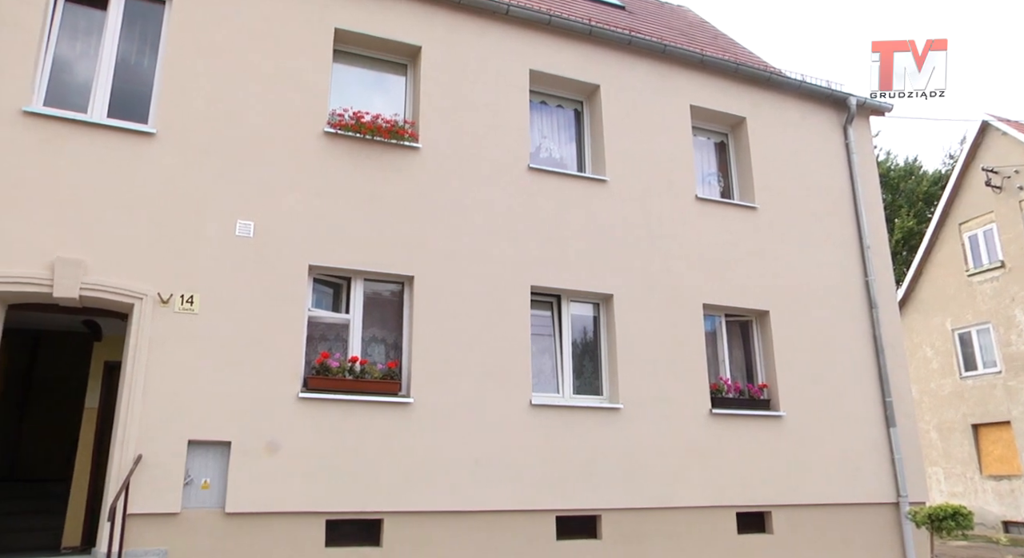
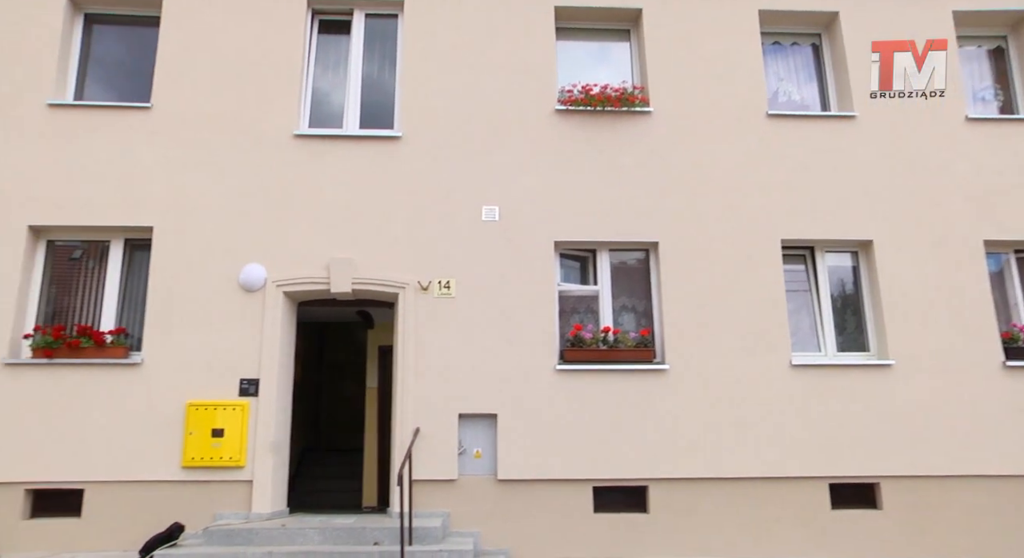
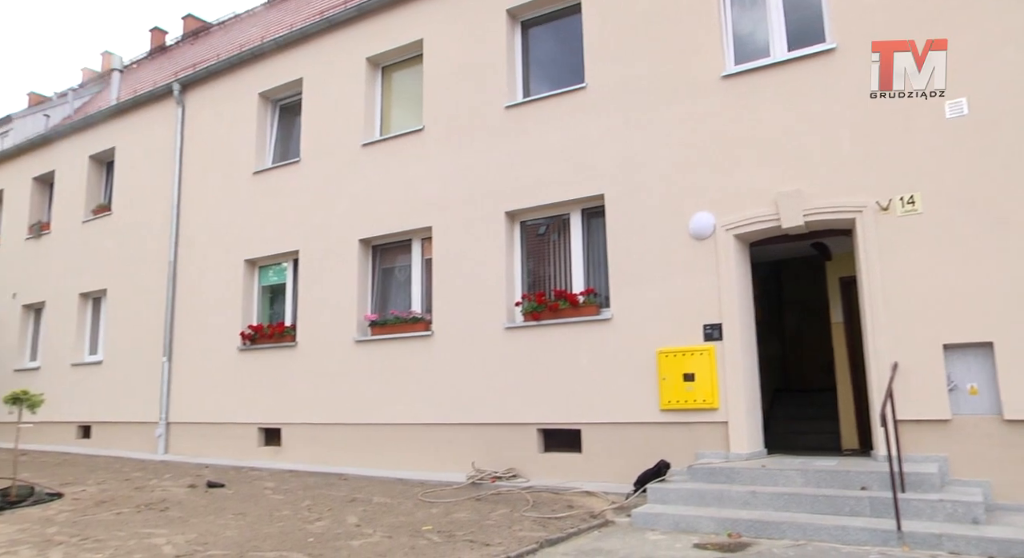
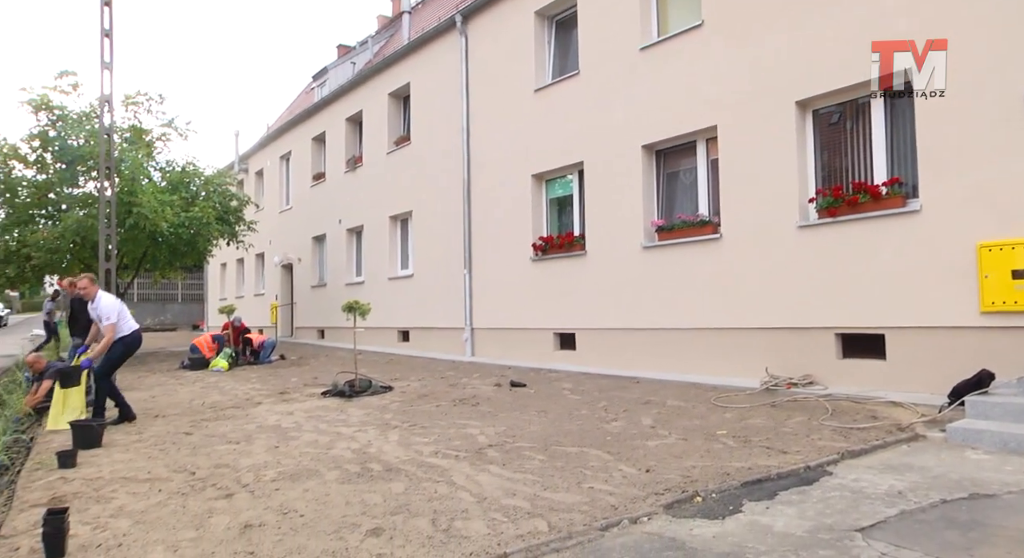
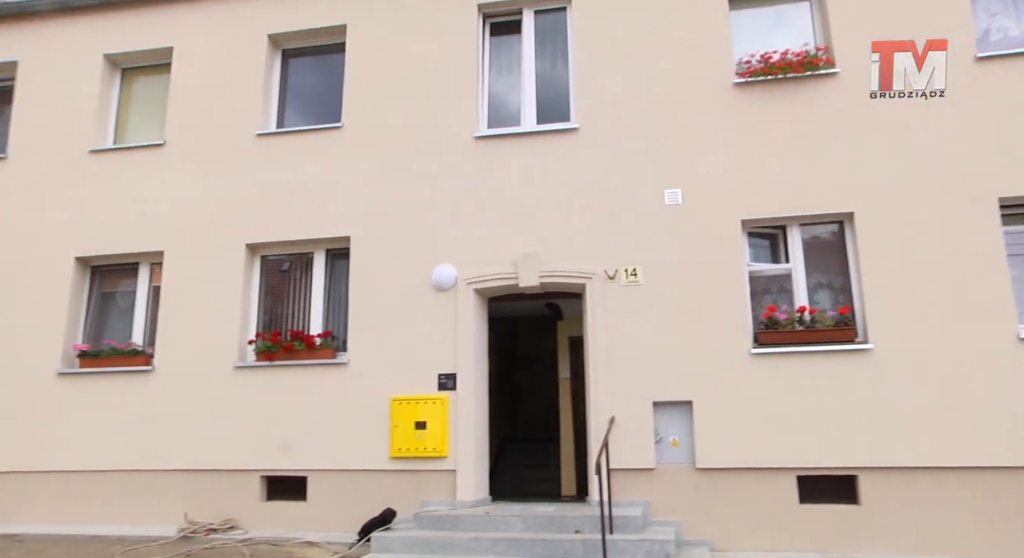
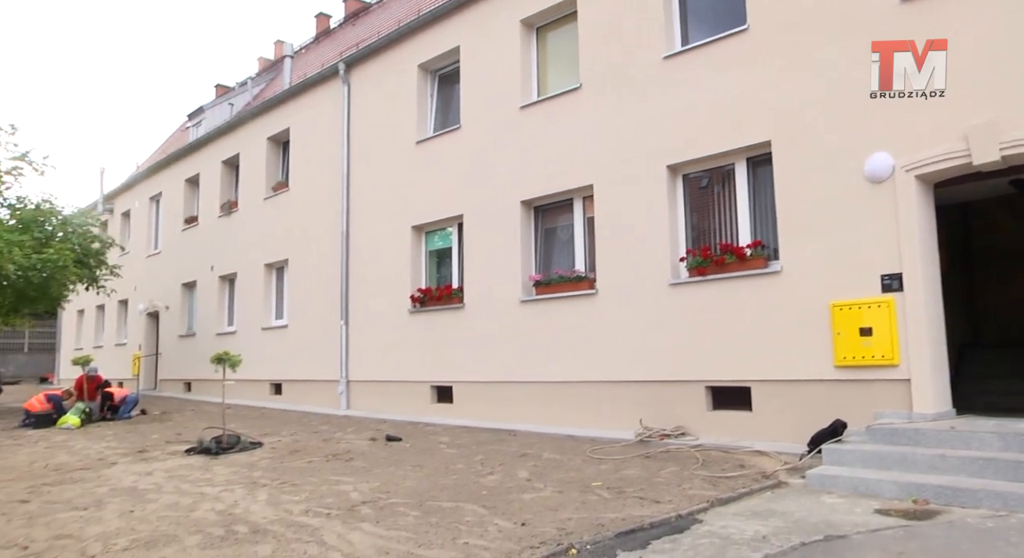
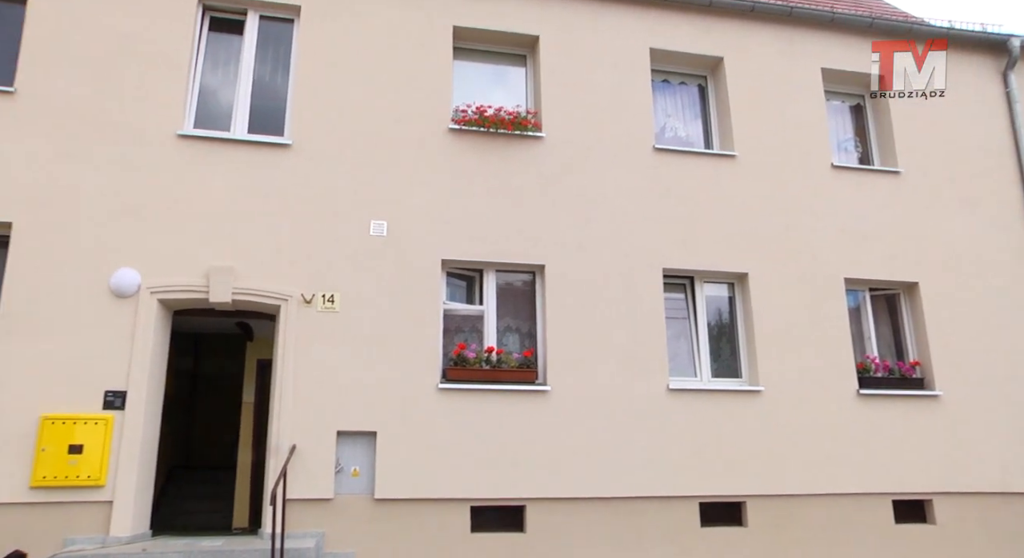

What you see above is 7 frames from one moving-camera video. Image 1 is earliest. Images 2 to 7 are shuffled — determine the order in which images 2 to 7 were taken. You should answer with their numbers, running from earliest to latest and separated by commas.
7, 2, 5, 3, 6, 4
